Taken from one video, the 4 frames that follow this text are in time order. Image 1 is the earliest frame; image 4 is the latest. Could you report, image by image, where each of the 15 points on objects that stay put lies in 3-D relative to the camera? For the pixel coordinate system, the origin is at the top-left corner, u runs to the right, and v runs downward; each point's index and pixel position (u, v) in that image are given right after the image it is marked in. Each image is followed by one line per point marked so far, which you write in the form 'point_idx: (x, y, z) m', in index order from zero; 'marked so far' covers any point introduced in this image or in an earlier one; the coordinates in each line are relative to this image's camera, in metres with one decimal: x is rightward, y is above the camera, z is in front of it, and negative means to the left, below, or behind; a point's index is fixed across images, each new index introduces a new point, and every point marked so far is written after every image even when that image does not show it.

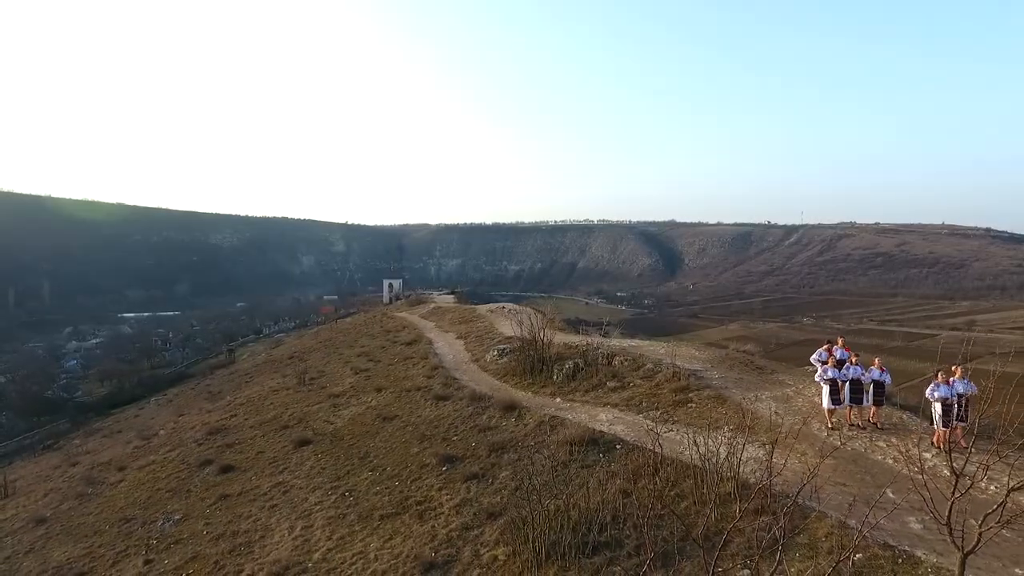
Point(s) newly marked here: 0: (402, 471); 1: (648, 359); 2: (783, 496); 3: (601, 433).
0: (-2.3, -3.9, +11.7) m
1: (+3.9, -2.0, +15.9) m
2: (+3.7, -2.9, +7.6) m
3: (+1.7, -2.8, +10.8) m
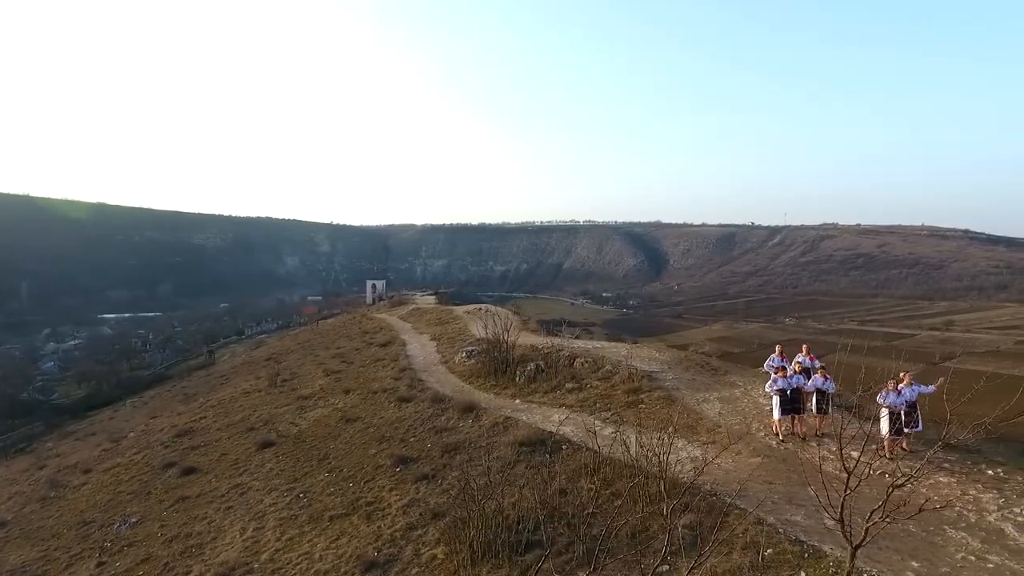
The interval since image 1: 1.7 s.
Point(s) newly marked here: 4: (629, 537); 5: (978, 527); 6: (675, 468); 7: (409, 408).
0: (-3.3, -4.0, +11.9) m
1: (+2.8, -2.1, +16.2) m
2: (+2.8, -2.9, +7.9) m
3: (+0.7, -2.9, +11.1) m
4: (+1.6, -3.3, +7.3) m
5: (+5.6, -2.9, +6.6) m
6: (+2.6, -2.9, +8.8) m
7: (-2.8, -3.3, +15.2) m
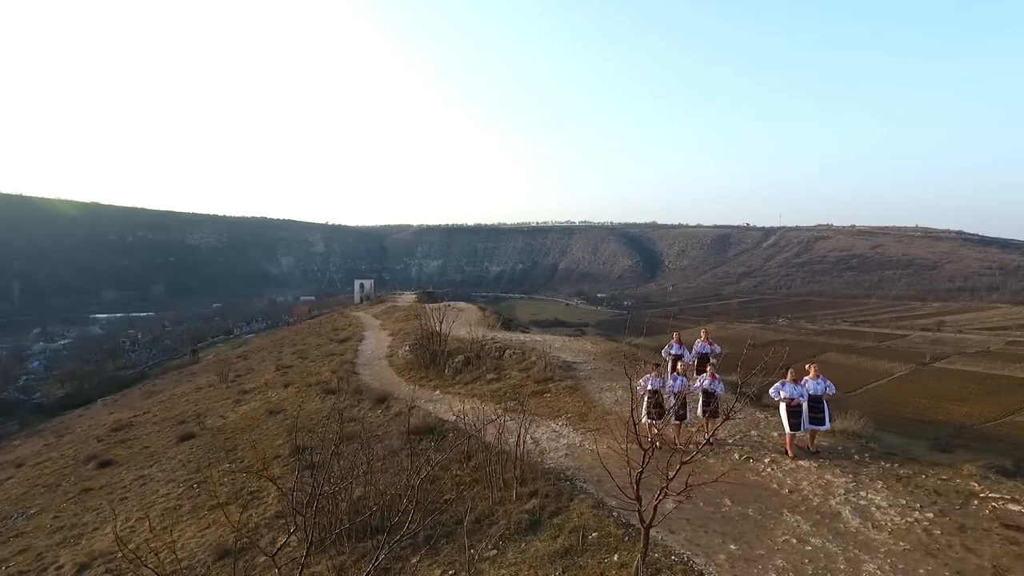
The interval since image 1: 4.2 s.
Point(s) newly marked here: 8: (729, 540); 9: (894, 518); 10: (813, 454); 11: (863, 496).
0: (-5.4, -3.7, +11.7) m
1: (+0.7, -1.8, +16.0) m
2: (+0.7, -2.6, +7.7) m
3: (-1.3, -2.6, +10.8) m
4: (-0.5, -3.0, +7.0) m
5: (+3.5, -2.6, +6.4) m
6: (+0.5, -2.6, +8.6) m
7: (-4.9, -3.0, +15.0) m
8: (+2.3, -2.7, +5.9) m
9: (+4.2, -2.6, +6.2) m
10: (+4.5, -2.5, +8.2) m
11: (+4.2, -2.5, +6.7) m
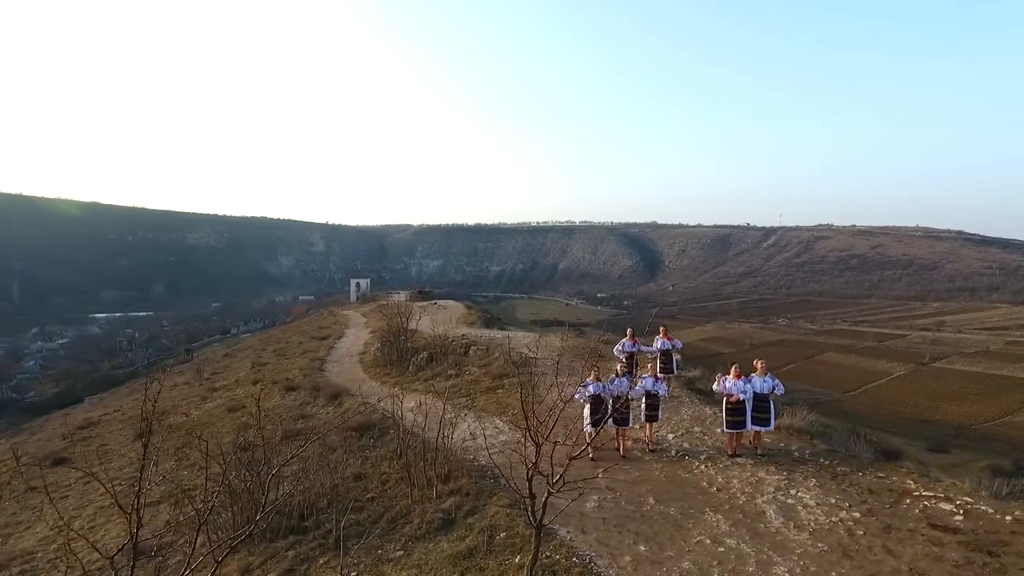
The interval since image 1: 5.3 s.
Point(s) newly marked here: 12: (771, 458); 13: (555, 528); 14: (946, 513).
0: (-6.4, -3.5, +11.3) m
1: (-0.3, -1.7, +15.7) m
2: (-0.3, -2.5, +7.3) m
3: (-2.3, -2.5, +10.5) m
4: (-1.5, -2.9, +6.7) m
5: (+2.5, -2.4, +6.1) m
6: (-0.5, -2.4, +8.3) m
7: (-5.9, -2.9, +14.7) m
8: (+1.3, -2.6, +5.6) m
9: (+3.2, -2.4, +5.8) m
10: (+3.5, -2.4, +7.9) m
11: (+3.2, -2.4, +6.3) m
12: (+3.7, -2.4, +7.9) m
13: (+0.5, -2.5, +5.9) m
14: (+4.5, -2.3, +5.7) m
